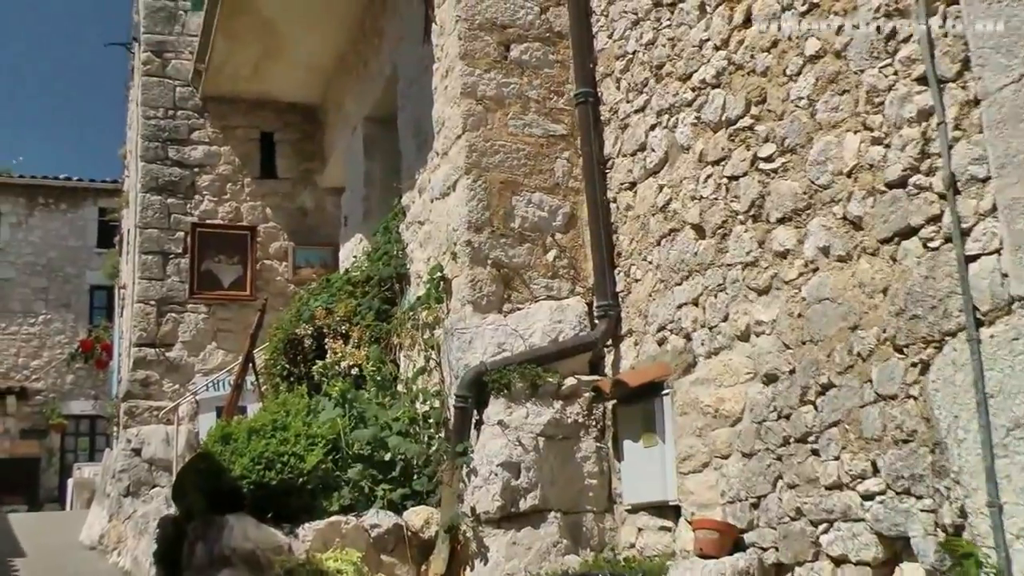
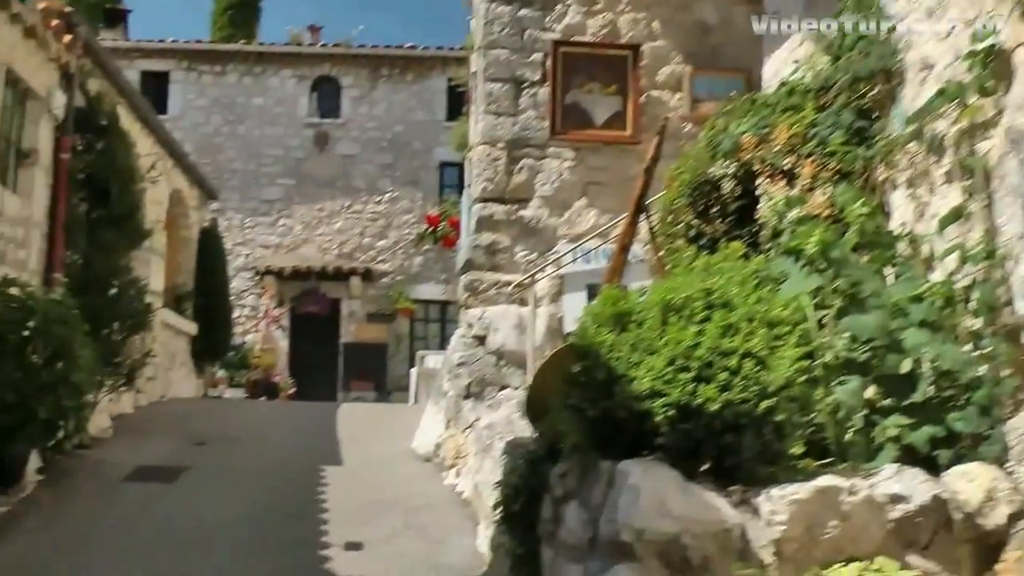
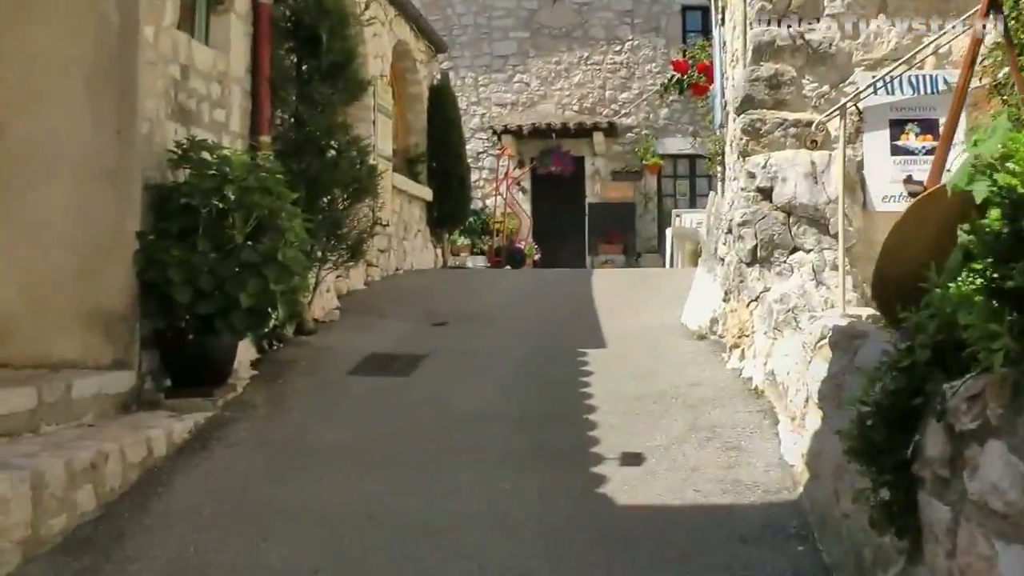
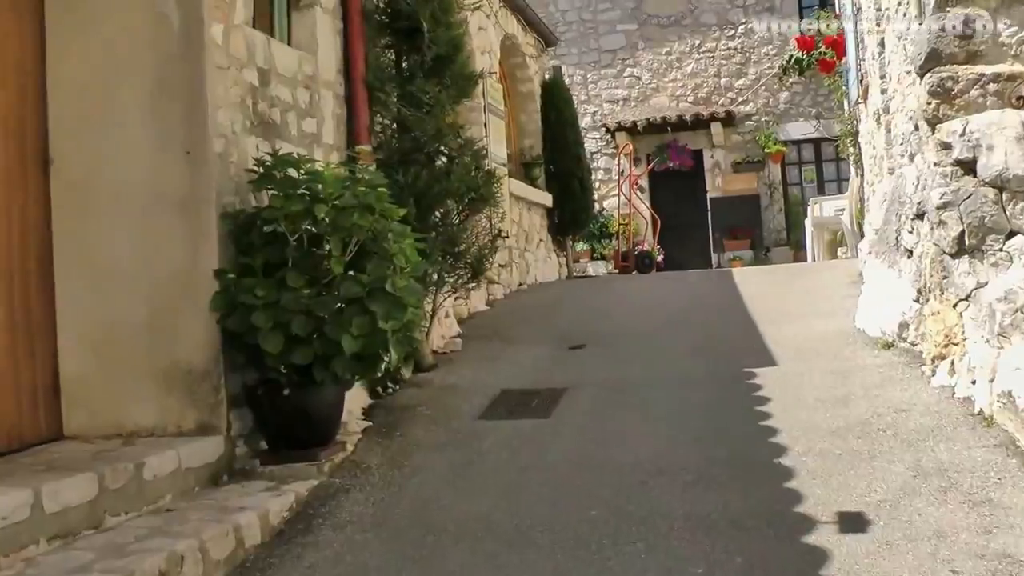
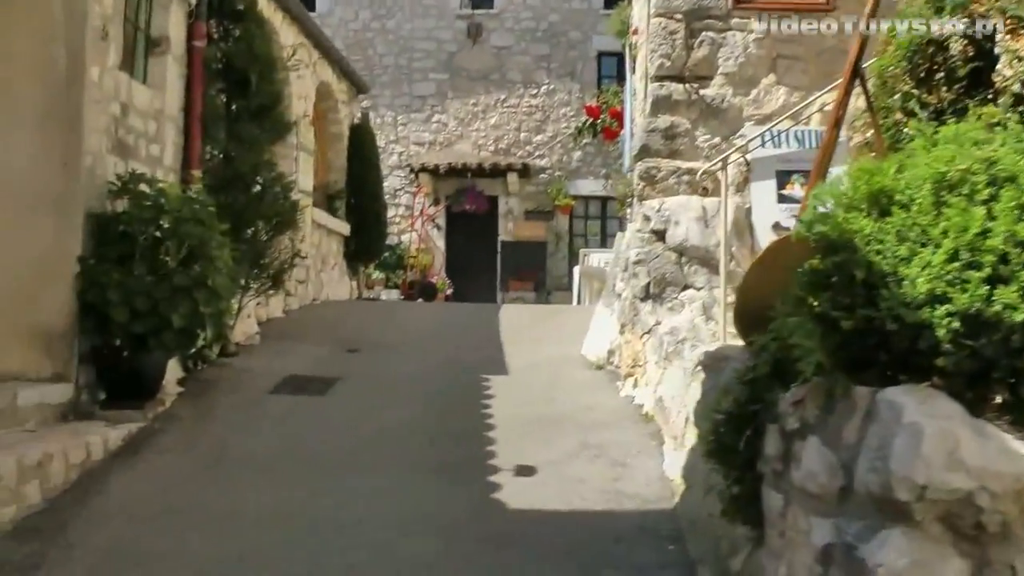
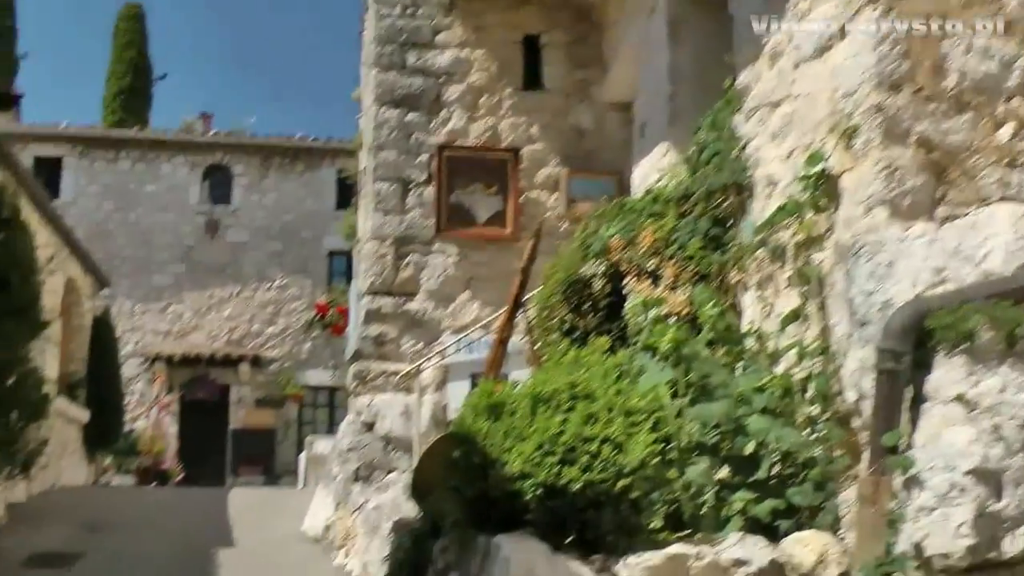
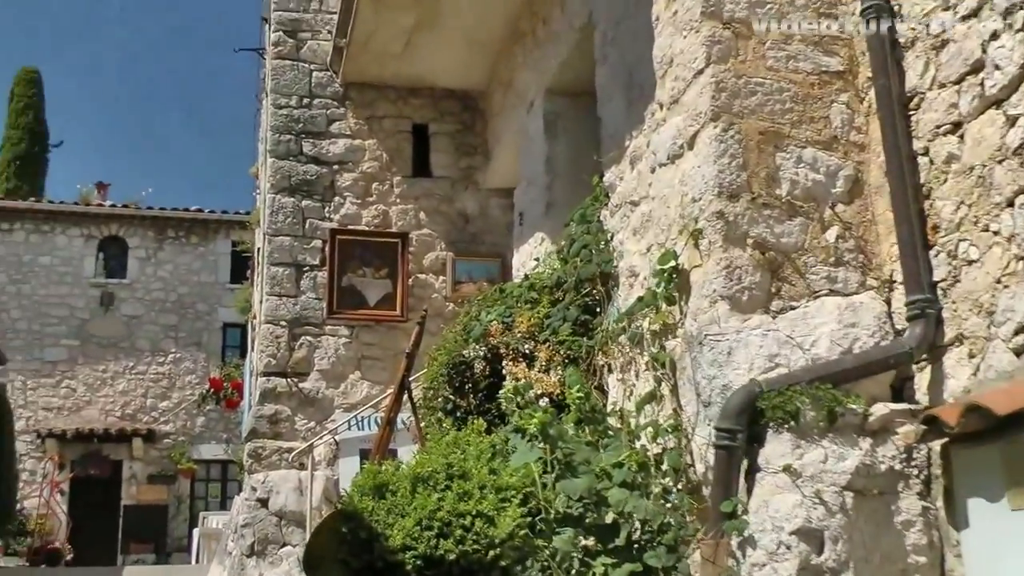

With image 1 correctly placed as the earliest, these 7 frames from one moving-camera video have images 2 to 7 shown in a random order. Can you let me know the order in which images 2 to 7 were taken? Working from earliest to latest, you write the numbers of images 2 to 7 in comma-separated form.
7, 6, 2, 5, 3, 4
